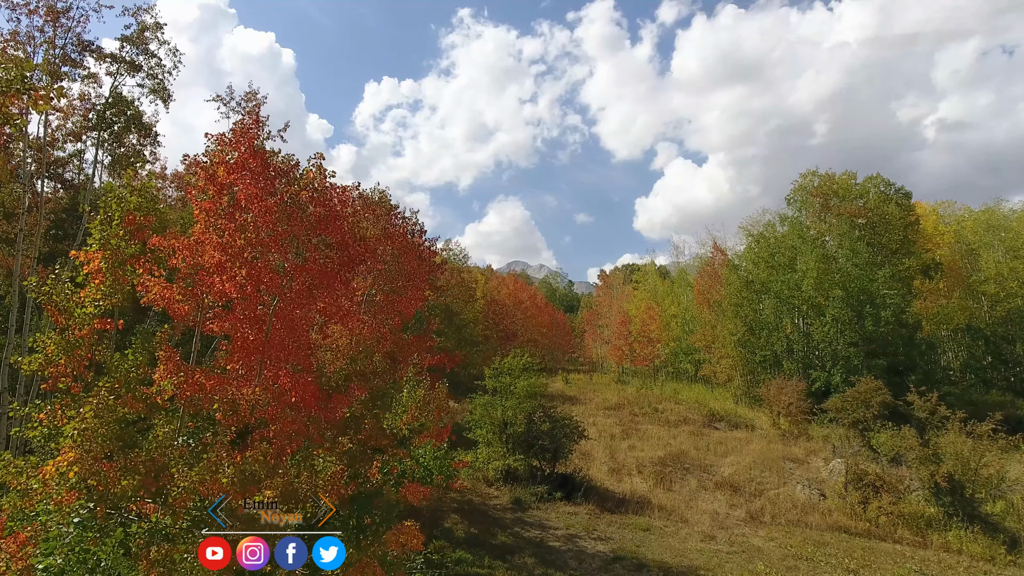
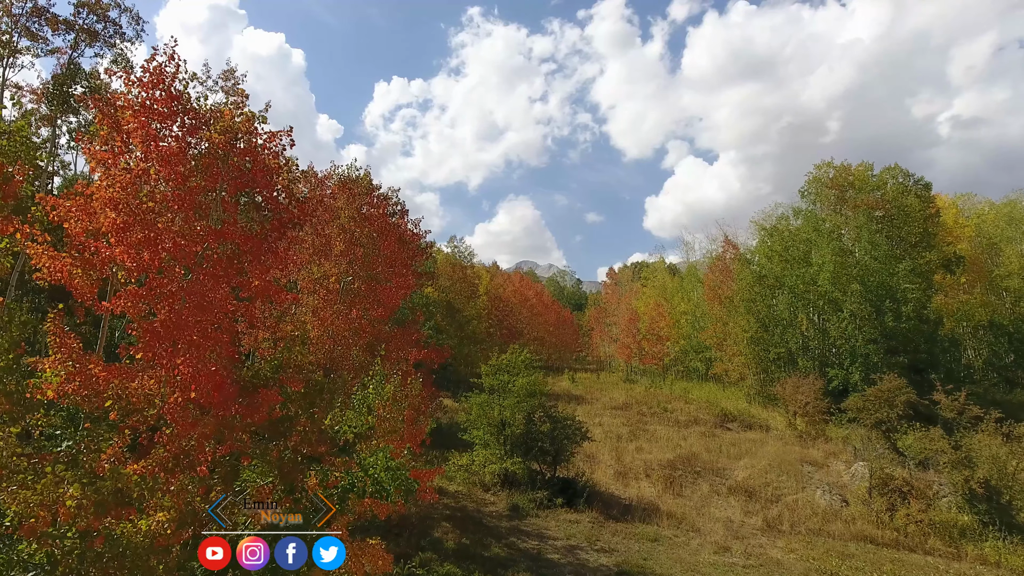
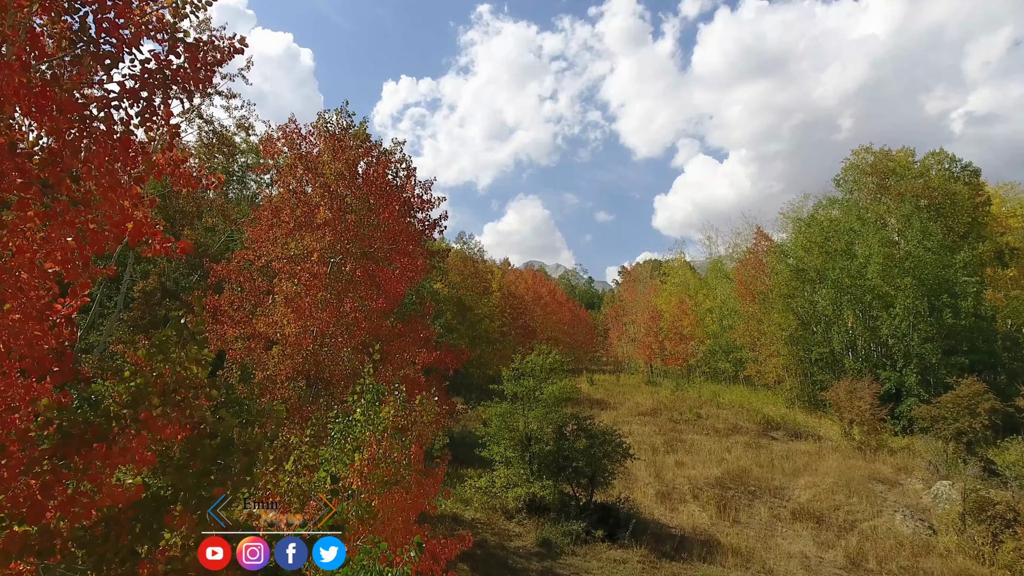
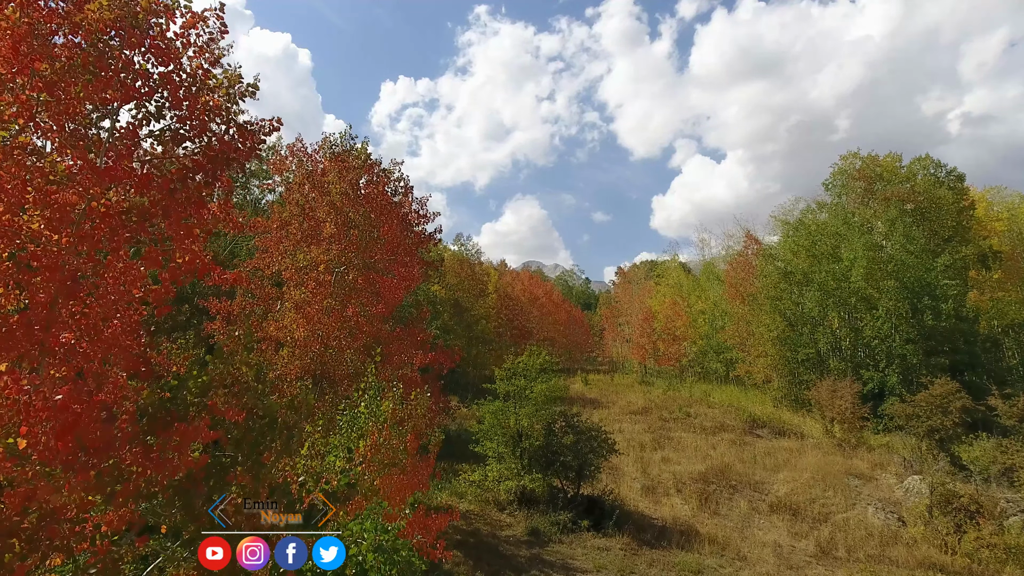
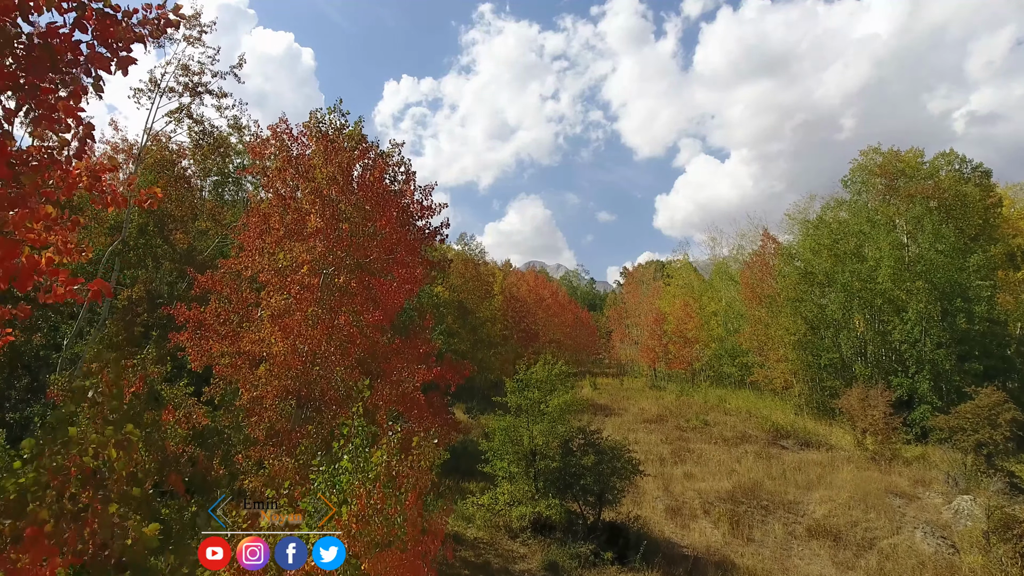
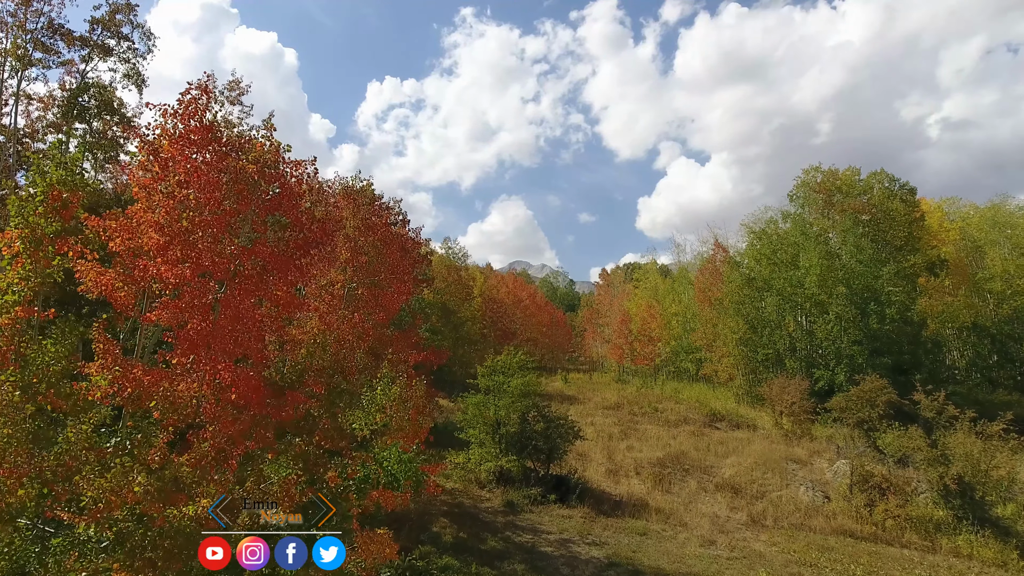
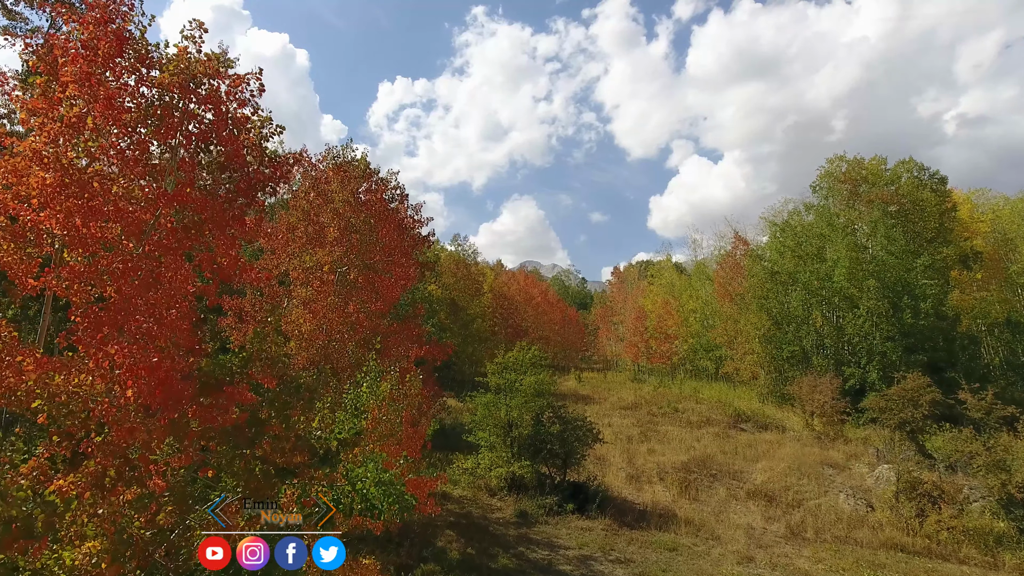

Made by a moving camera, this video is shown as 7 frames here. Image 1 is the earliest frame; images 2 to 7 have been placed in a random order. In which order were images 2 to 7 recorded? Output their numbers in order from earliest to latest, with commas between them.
6, 2, 7, 4, 3, 5
